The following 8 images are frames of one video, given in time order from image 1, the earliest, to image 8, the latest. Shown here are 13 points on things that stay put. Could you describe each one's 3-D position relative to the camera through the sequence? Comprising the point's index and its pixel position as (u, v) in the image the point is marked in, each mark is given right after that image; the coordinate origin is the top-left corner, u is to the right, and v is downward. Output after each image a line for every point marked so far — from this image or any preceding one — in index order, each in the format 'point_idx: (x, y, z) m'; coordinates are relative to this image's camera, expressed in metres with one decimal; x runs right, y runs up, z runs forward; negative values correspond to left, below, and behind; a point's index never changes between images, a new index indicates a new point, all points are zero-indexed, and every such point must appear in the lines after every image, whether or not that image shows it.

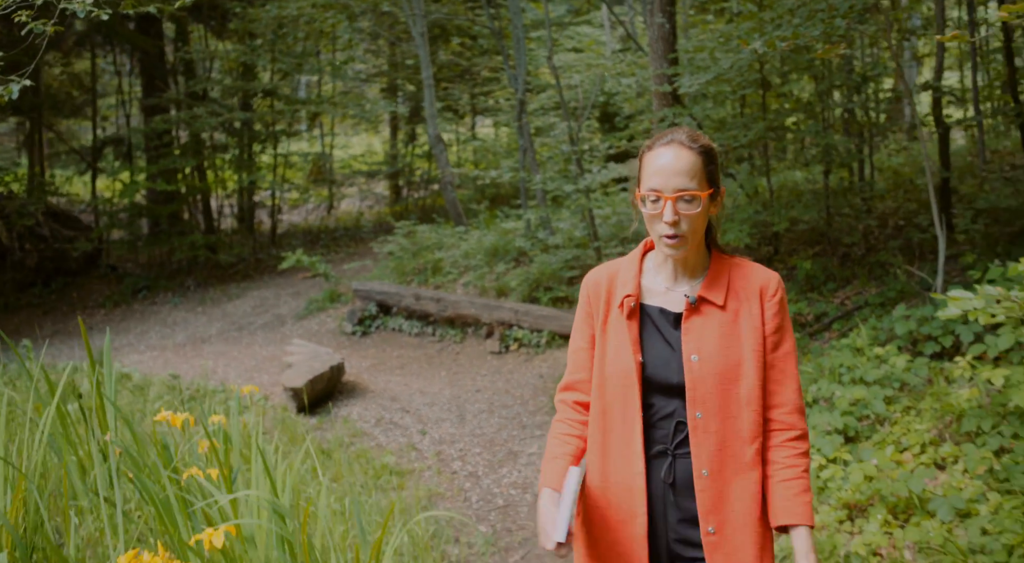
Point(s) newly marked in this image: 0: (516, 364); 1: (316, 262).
0: (0.0, -0.6, +6.2) m
1: (-1.8, +0.2, +8.3) m
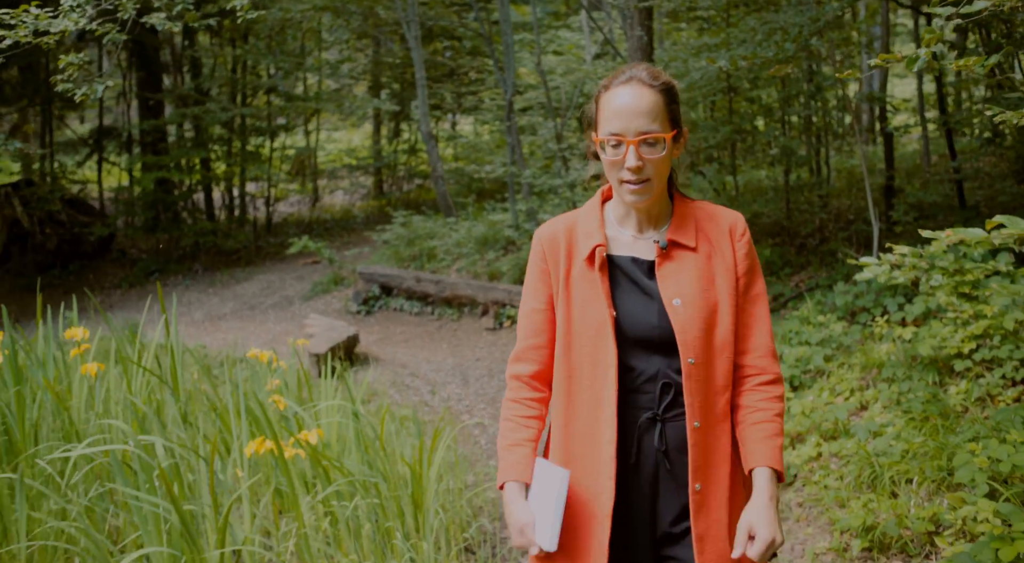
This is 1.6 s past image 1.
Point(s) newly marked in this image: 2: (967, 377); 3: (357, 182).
0: (0.0, -0.4, +6.9) m
1: (-1.9, +0.3, +9.0) m
2: (+1.9, -0.4, +3.7) m
3: (-2.5, +1.6, +13.9) m
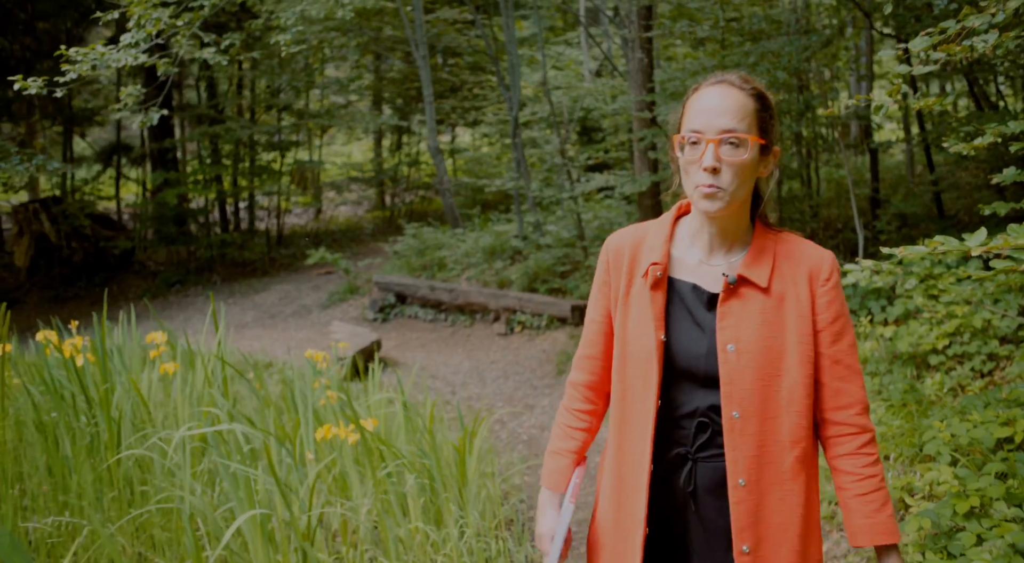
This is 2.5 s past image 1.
0: (+0.1, -0.5, +7.4) m
1: (-1.9, +0.2, +9.4) m
2: (+2.0, -0.4, +4.2) m
3: (-2.4, +1.4, +14.4) m
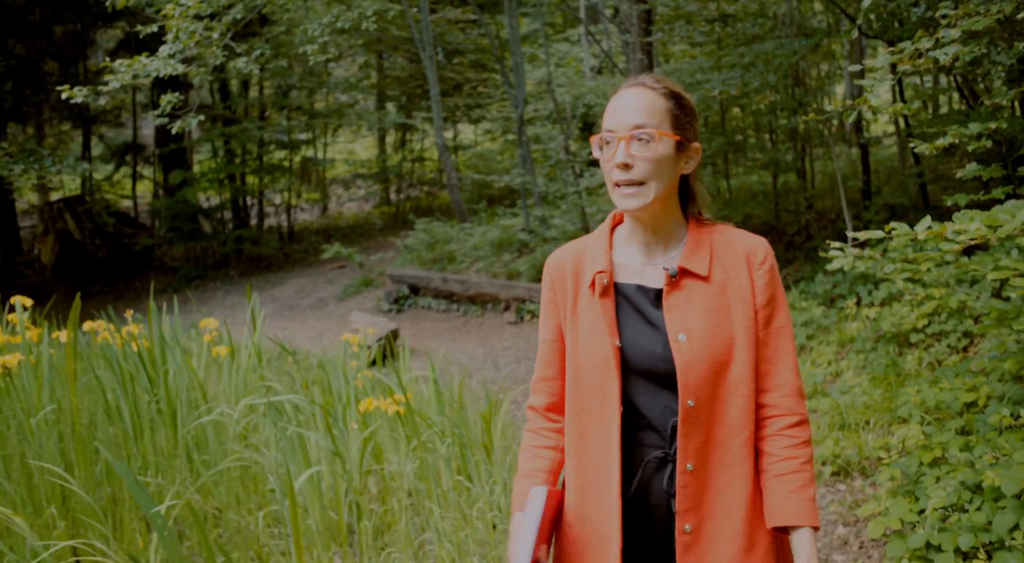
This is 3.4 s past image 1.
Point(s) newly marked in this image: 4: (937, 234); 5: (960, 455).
0: (+0.2, -0.4, +7.8) m
1: (-1.8, +0.3, +9.8) m
2: (+2.1, -0.3, +4.6) m
3: (-2.4, +1.5, +14.8) m
4: (+1.3, +0.2, +2.8) m
5: (+1.5, -0.6, +2.9) m
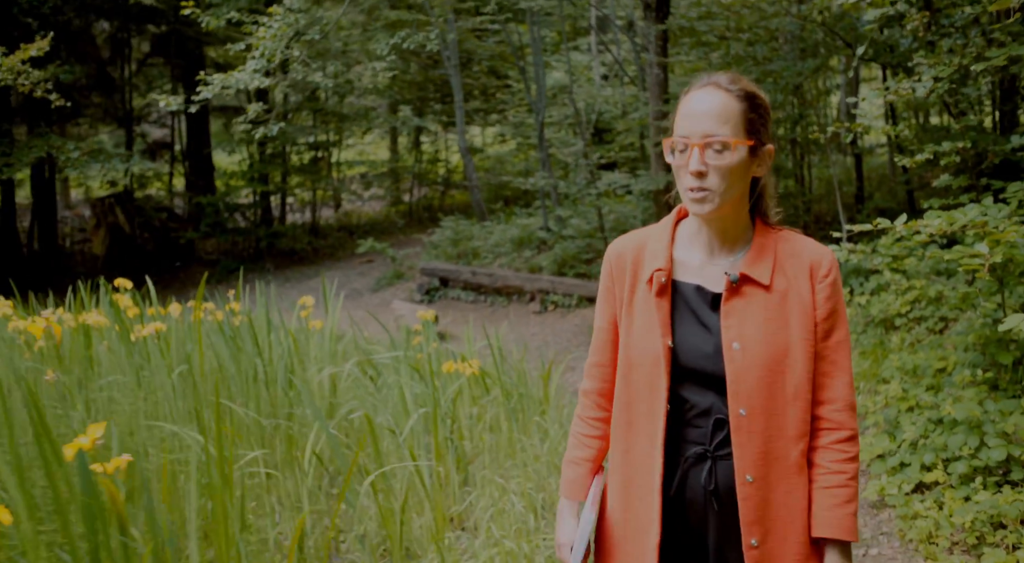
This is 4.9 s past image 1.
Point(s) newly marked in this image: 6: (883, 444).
0: (+0.4, -0.4, +8.6) m
1: (-1.5, +0.4, +10.6) m
2: (+2.4, -0.3, +5.4) m
3: (-2.1, +1.6, +15.6) m
4: (+1.6, +0.2, +3.6) m
5: (+1.8, -0.5, +3.7) m
6: (+1.5, -0.7, +3.6) m
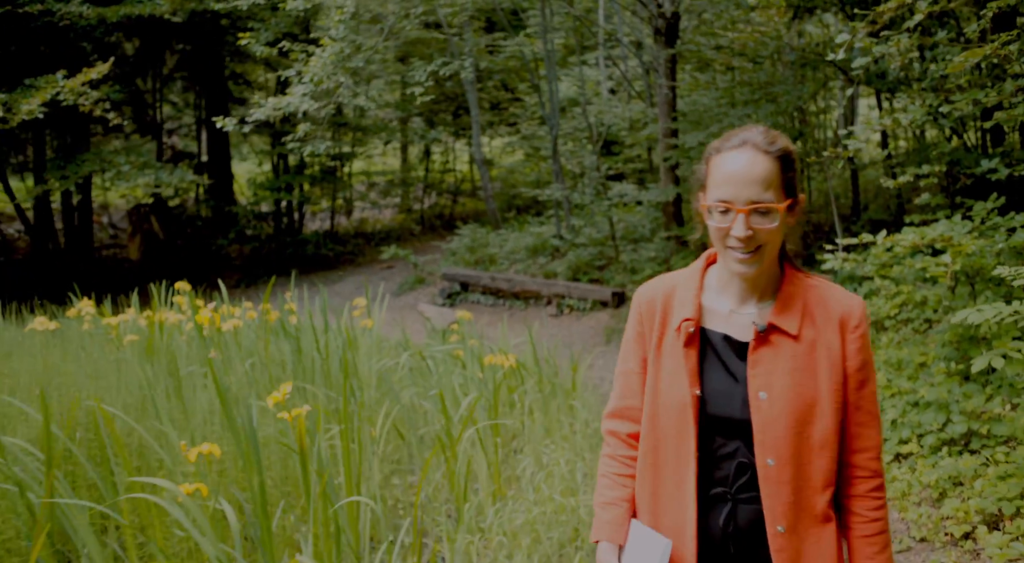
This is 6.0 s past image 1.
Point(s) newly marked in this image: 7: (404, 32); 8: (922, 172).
0: (+0.6, -0.4, +9.2) m
1: (-1.3, +0.3, +11.2) m
2: (+2.6, -0.3, +6.0) m
3: (-1.9, +1.5, +16.2) m
4: (+1.8, +0.2, +4.2) m
5: (+2.0, -0.5, +4.3) m
6: (+1.7, -0.7, +4.2) m
7: (-1.1, +2.5, +8.9) m
8: (+2.6, +0.7, +5.5) m
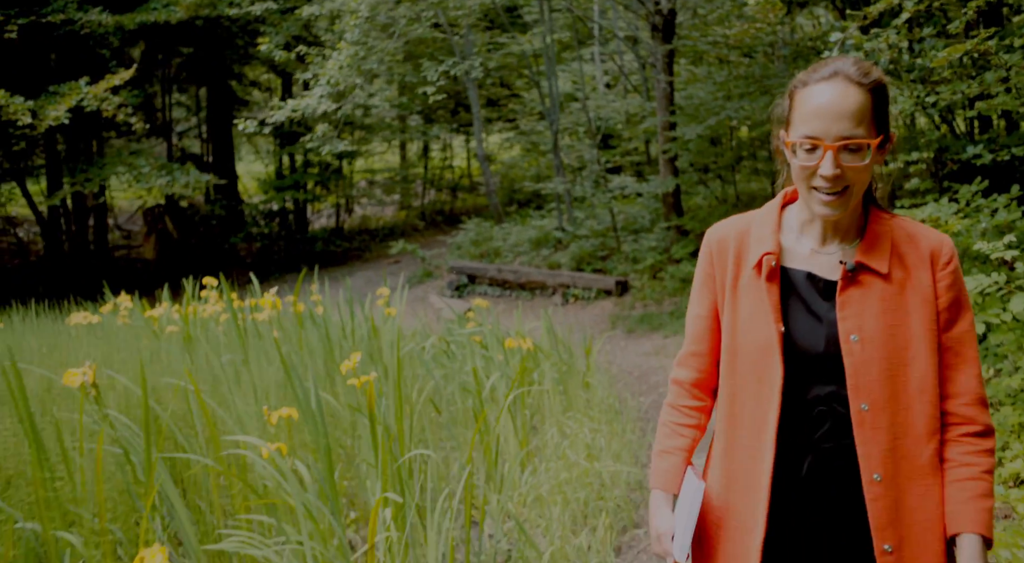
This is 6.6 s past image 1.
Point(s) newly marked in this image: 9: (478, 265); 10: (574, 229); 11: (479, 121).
0: (+0.7, -0.3, +9.5) m
1: (-1.3, +0.4, +11.5) m
2: (+2.7, -0.2, +6.3) m
3: (-1.9, +1.6, +16.5) m
4: (+1.9, +0.3, +4.5) m
5: (+2.1, -0.4, +4.7) m
6: (+1.9, -0.6, +4.6) m
7: (-1.1, +2.6, +9.2) m
8: (+2.7, +0.8, +5.8) m
9: (-0.4, +0.2, +10.6) m
10: (+0.8, +0.7, +11.2) m
11: (-0.5, +2.6, +13.9) m
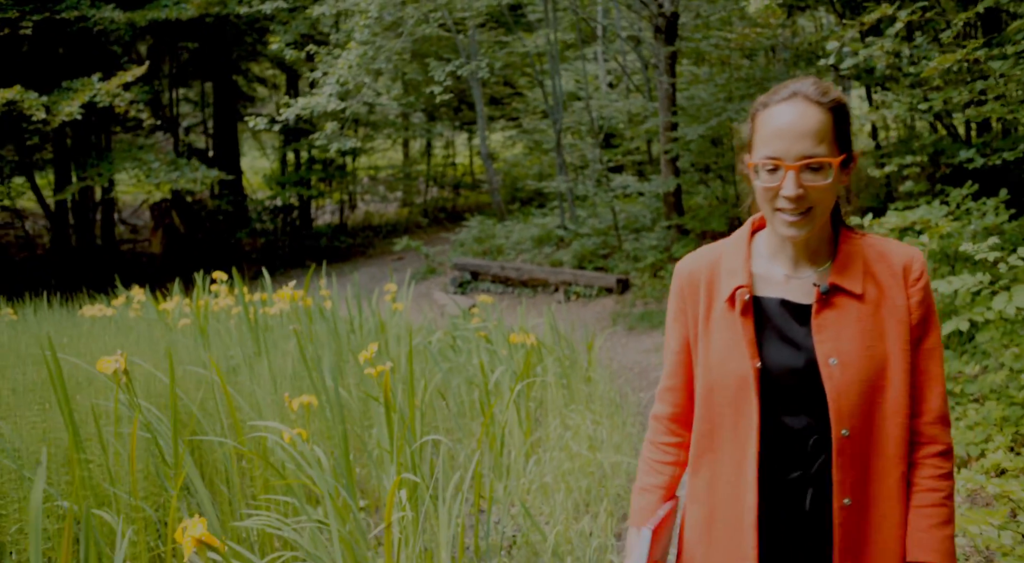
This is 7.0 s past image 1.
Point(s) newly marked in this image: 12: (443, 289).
0: (+0.7, -0.3, +9.6) m
1: (-1.2, +0.5, +11.7) m
2: (+2.7, -0.2, +6.5) m
3: (-1.9, +1.7, +16.6) m
4: (+1.9, +0.3, +4.6) m
5: (+2.1, -0.4, +4.8) m
6: (+1.9, -0.6, +4.7) m
7: (-1.0, +2.7, +9.3) m
8: (+2.7, +0.8, +5.9) m
9: (-0.4, +0.2, +10.8) m
10: (+0.9, +0.7, +11.4) m
11: (-0.5, +2.6, +14.0) m
12: (-0.9, -0.1, +11.0) m
